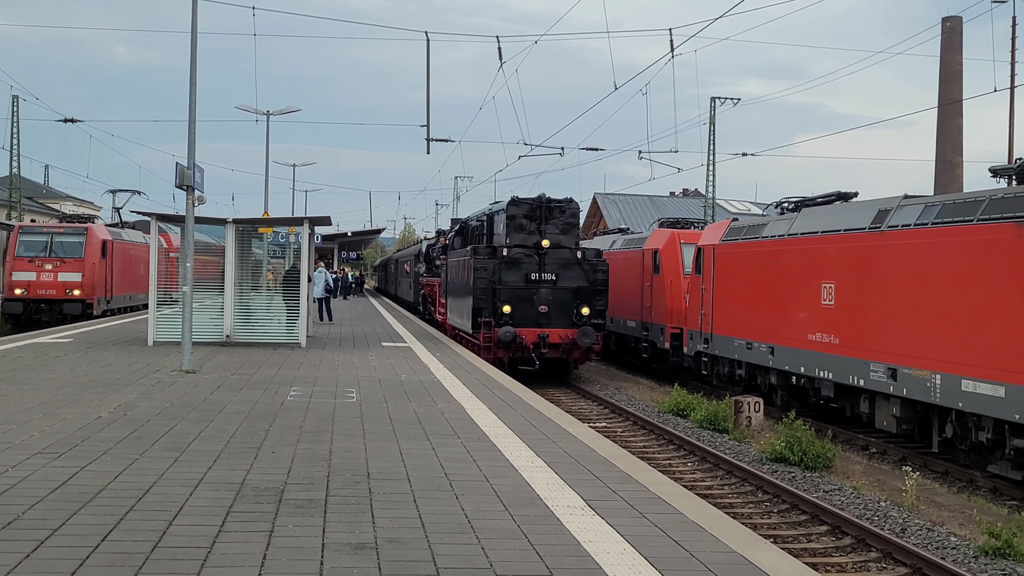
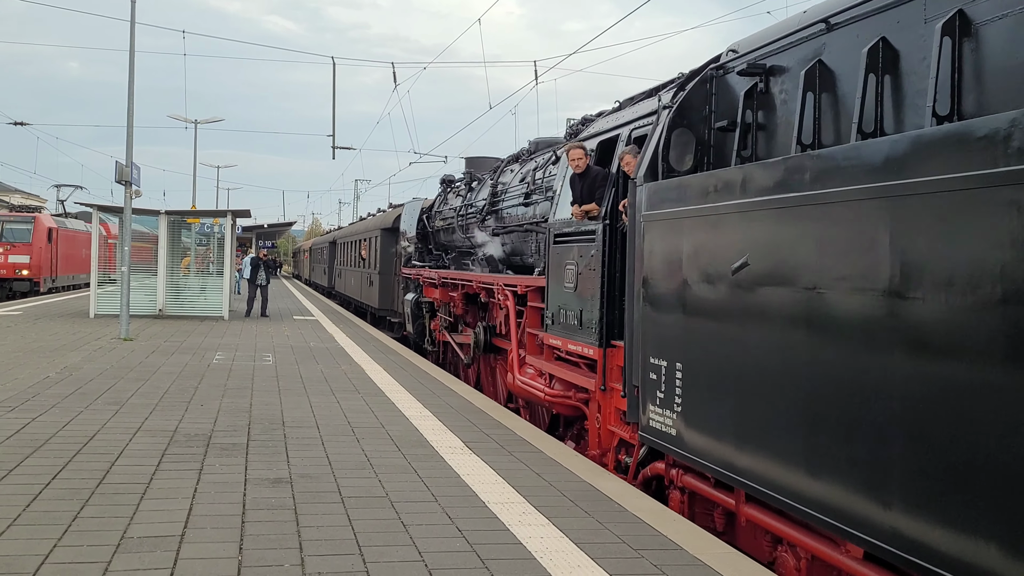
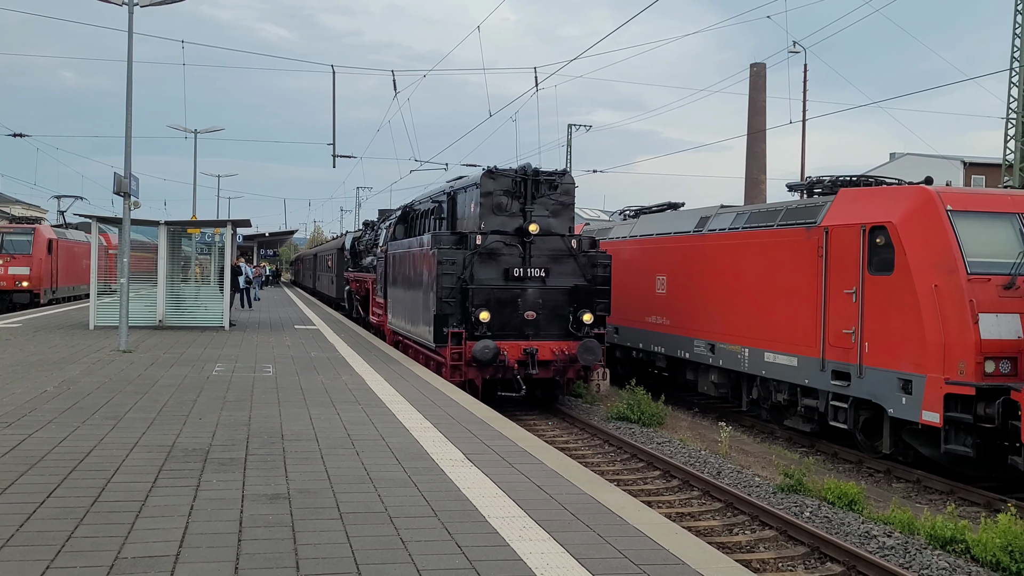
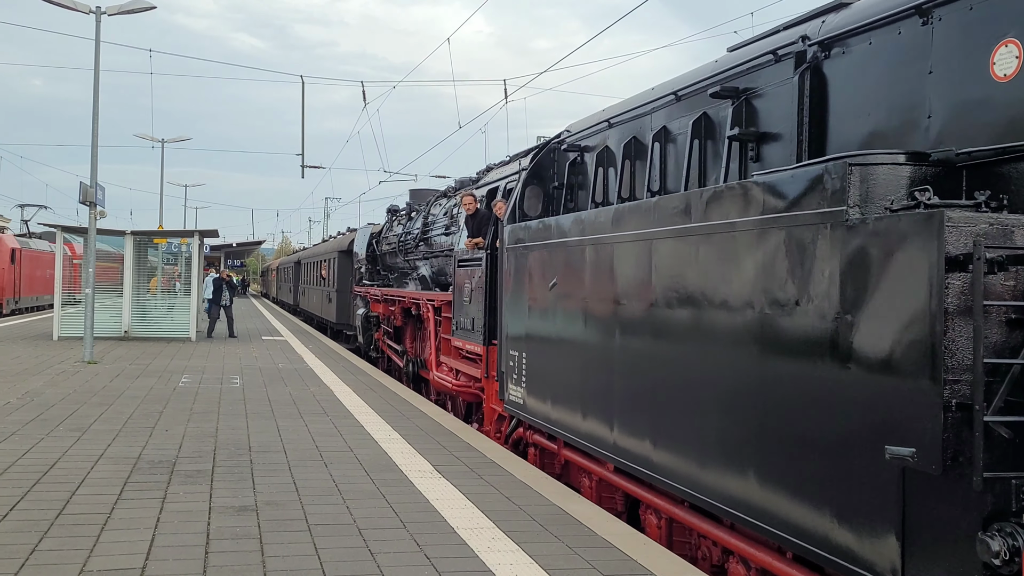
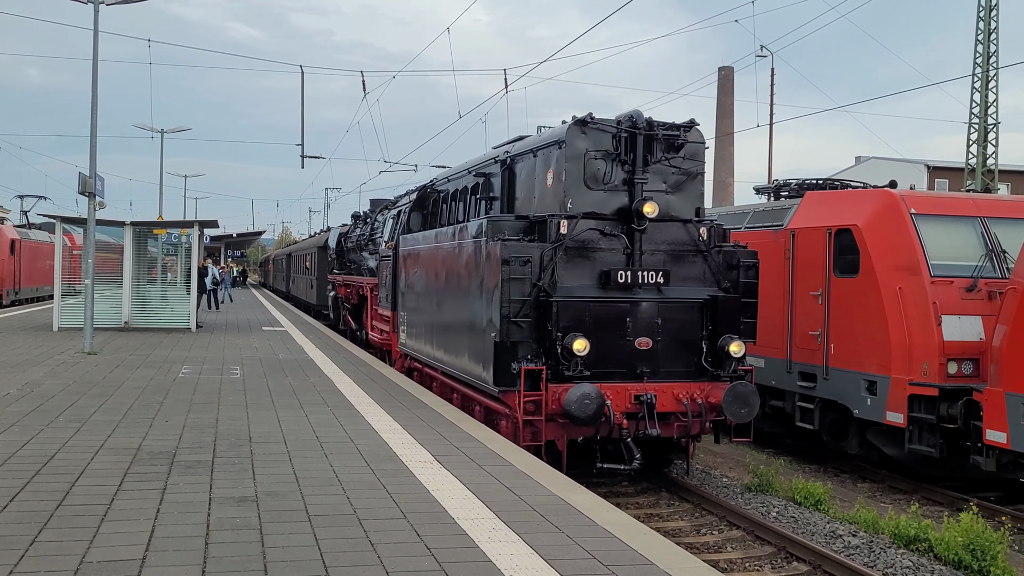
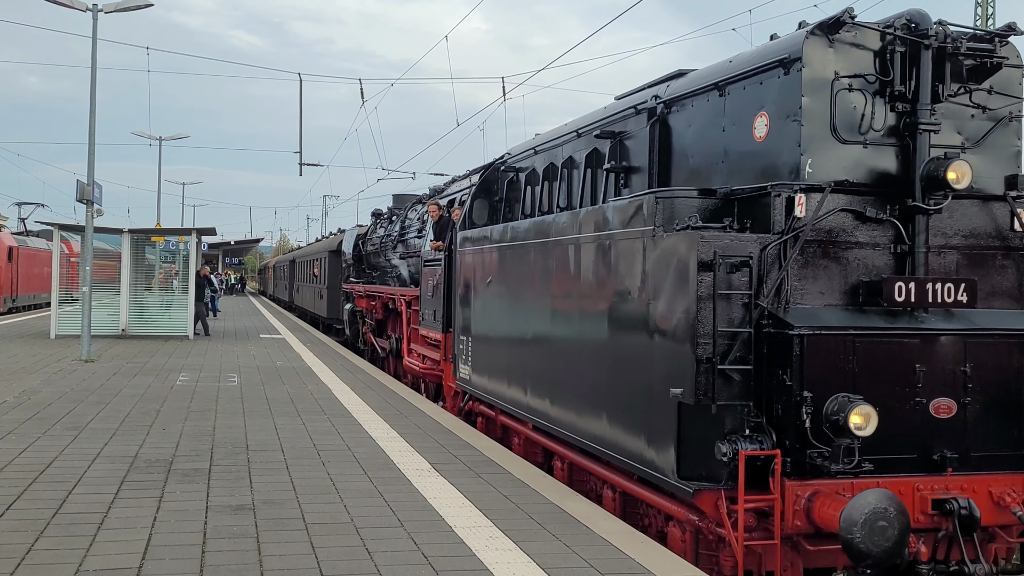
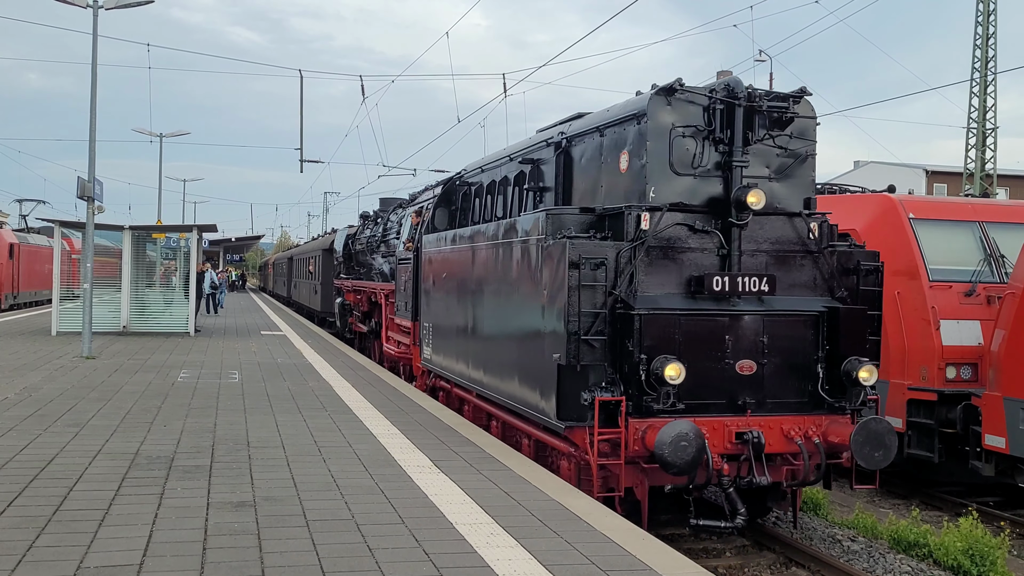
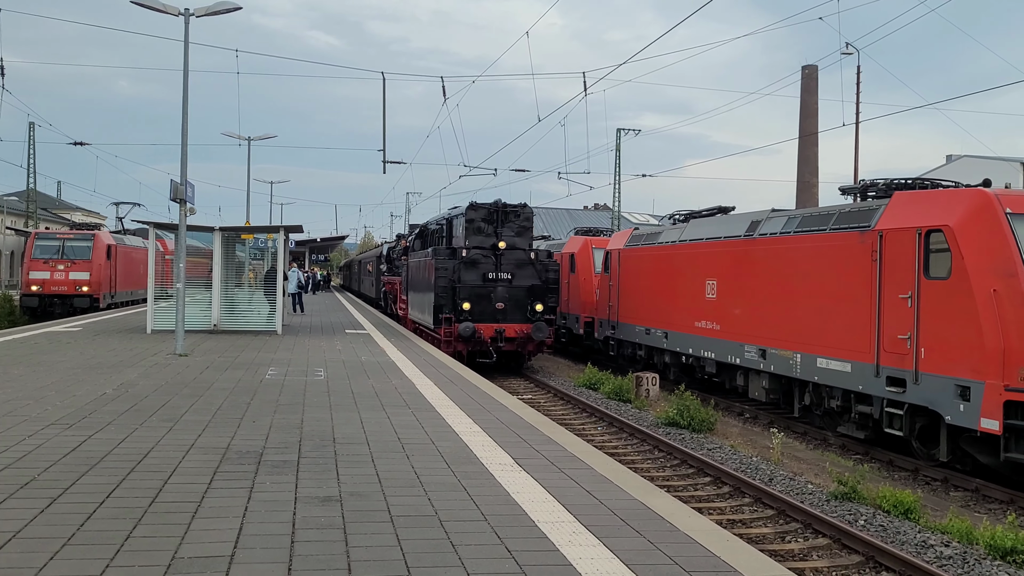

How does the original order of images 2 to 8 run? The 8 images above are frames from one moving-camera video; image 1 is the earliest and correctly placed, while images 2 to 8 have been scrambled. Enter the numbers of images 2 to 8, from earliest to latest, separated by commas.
8, 3, 5, 7, 6, 4, 2
